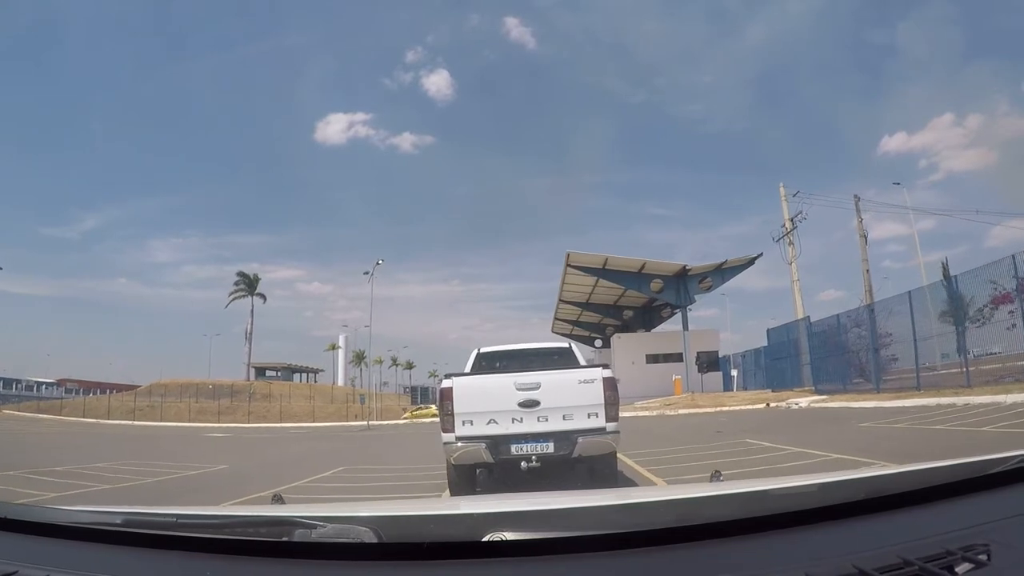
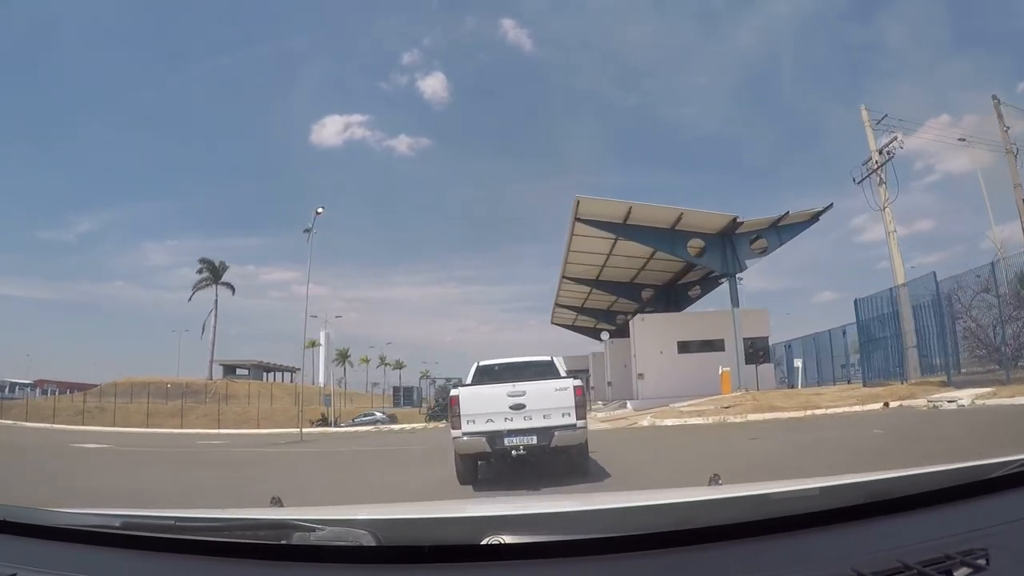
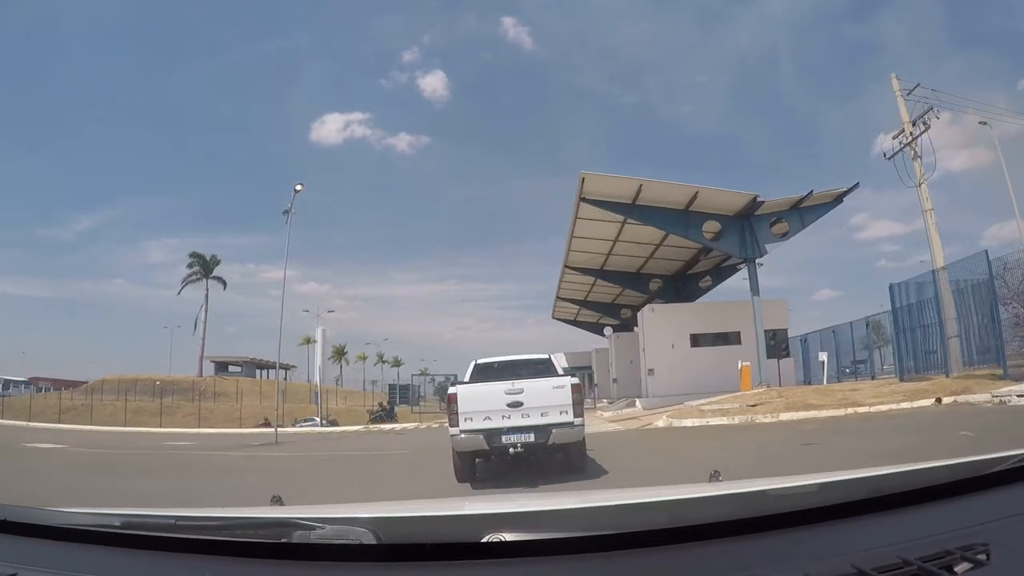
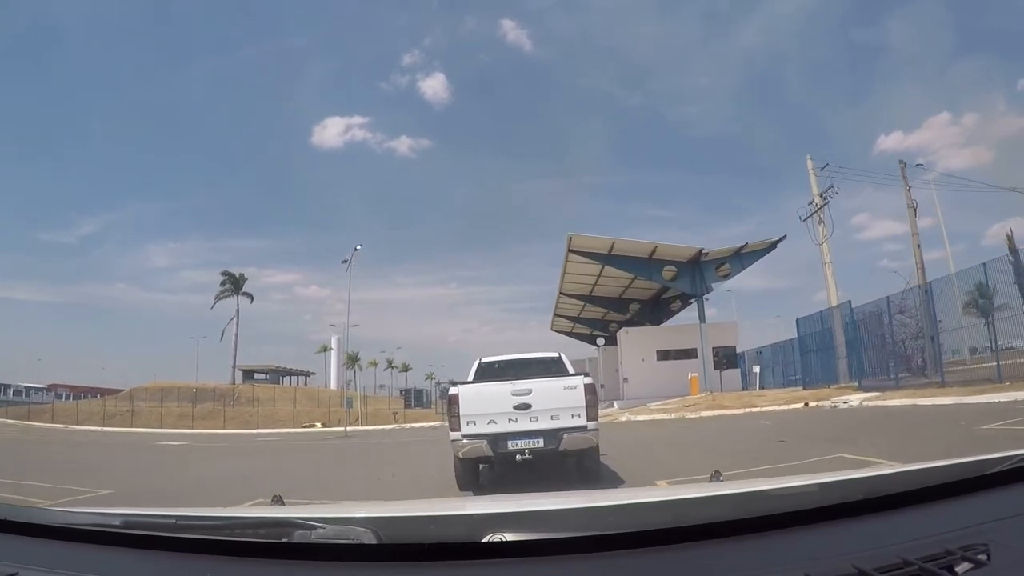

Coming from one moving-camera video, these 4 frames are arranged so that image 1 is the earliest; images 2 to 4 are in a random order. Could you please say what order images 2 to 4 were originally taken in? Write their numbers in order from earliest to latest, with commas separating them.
4, 2, 3
